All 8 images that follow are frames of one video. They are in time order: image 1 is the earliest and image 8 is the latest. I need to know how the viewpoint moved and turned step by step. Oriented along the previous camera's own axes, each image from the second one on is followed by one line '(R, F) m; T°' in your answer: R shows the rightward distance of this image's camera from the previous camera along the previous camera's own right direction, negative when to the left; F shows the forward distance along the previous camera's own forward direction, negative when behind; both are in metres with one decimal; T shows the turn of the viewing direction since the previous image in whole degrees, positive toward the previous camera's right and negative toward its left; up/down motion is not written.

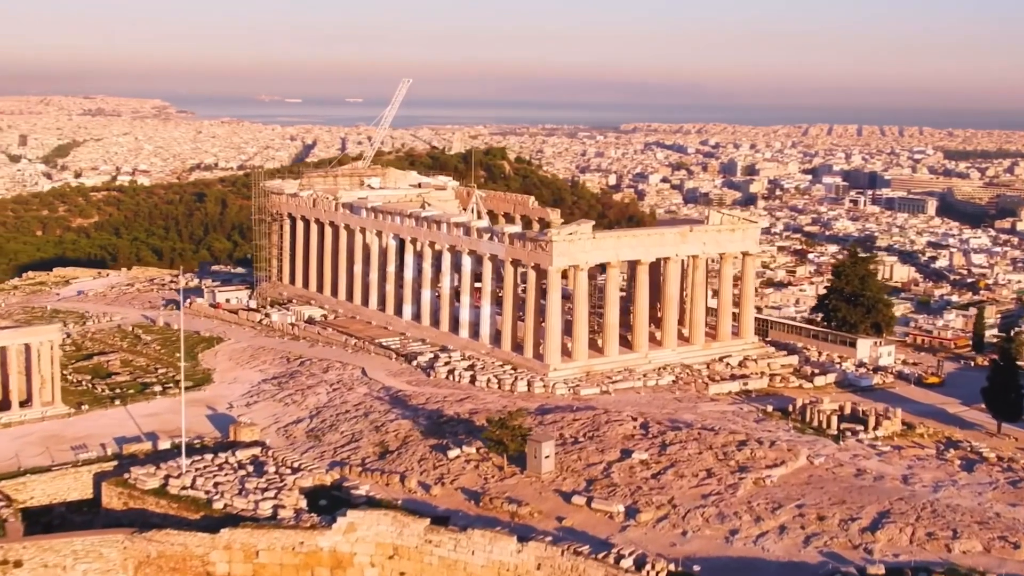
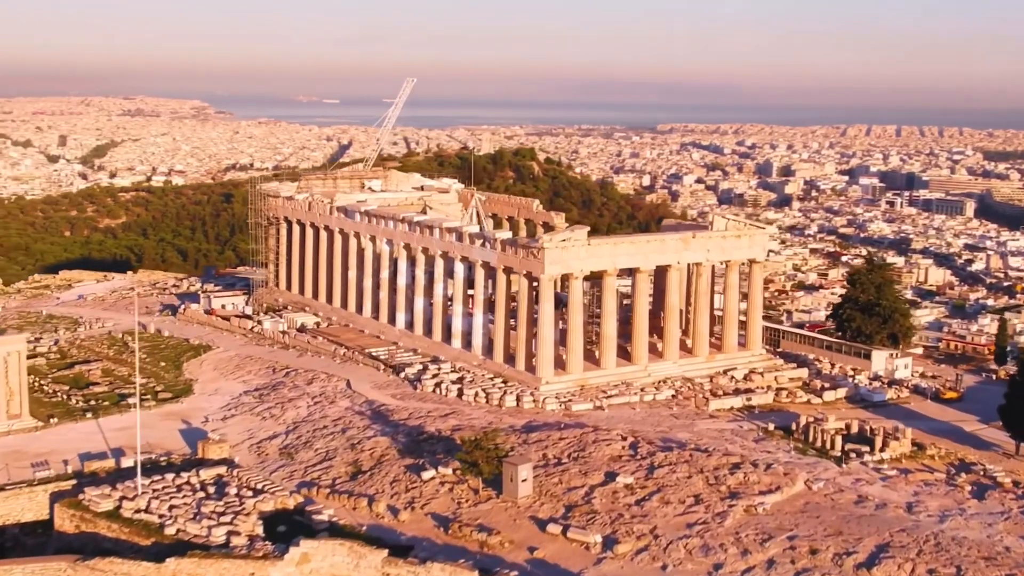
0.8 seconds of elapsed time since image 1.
(+1.3, +1.9) m; -2°
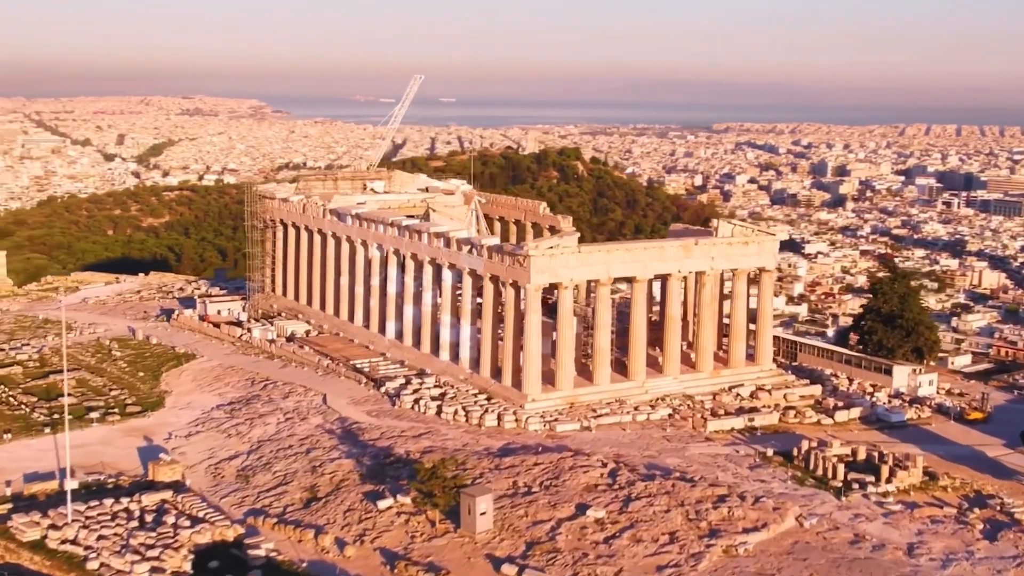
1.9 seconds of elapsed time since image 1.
(+1.9, +2.5) m; -2°
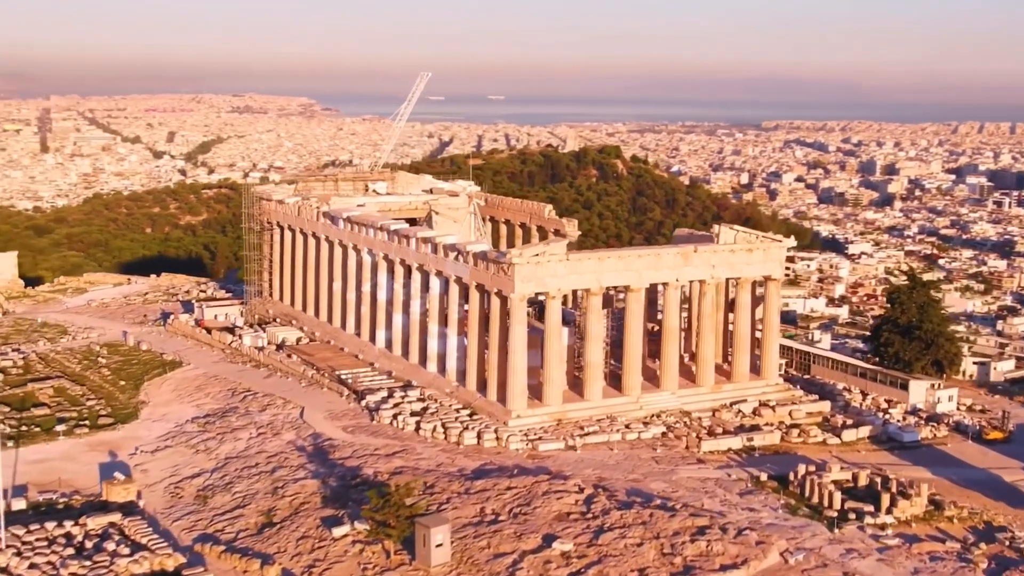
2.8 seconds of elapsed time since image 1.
(+1.6, +2.0) m; -2°
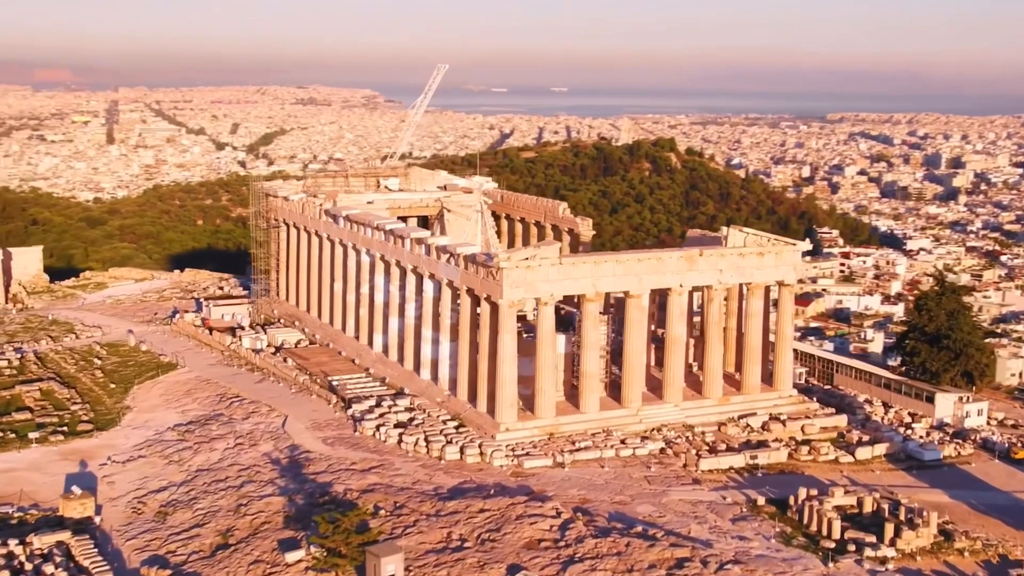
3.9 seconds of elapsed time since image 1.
(+1.7, +1.9) m; -3°
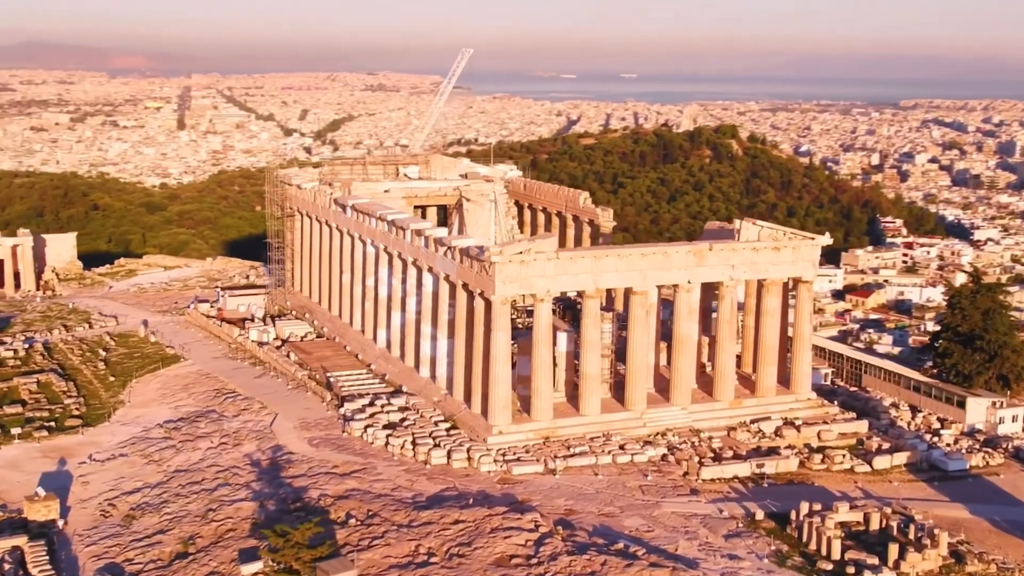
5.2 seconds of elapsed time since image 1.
(+1.6, +1.7) m; -3°
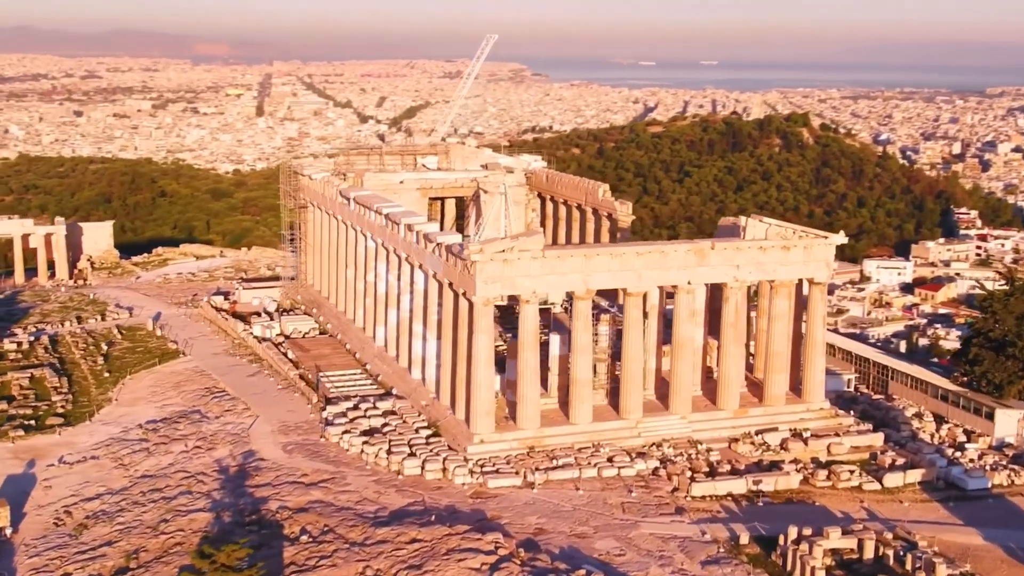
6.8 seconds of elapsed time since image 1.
(+2.0, +1.8) m; -3°
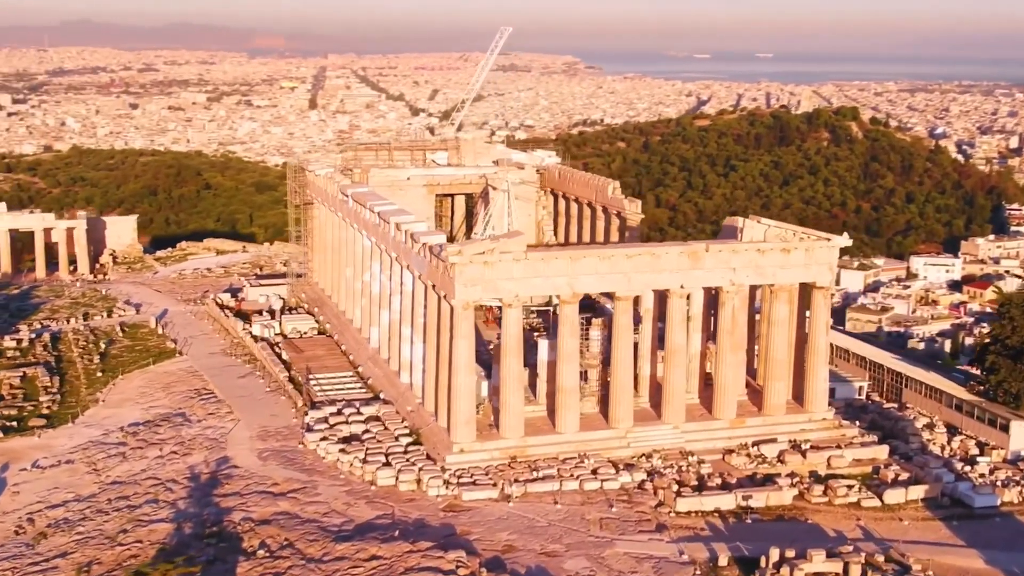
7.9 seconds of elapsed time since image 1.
(+1.4, +1.2) m; -2°
